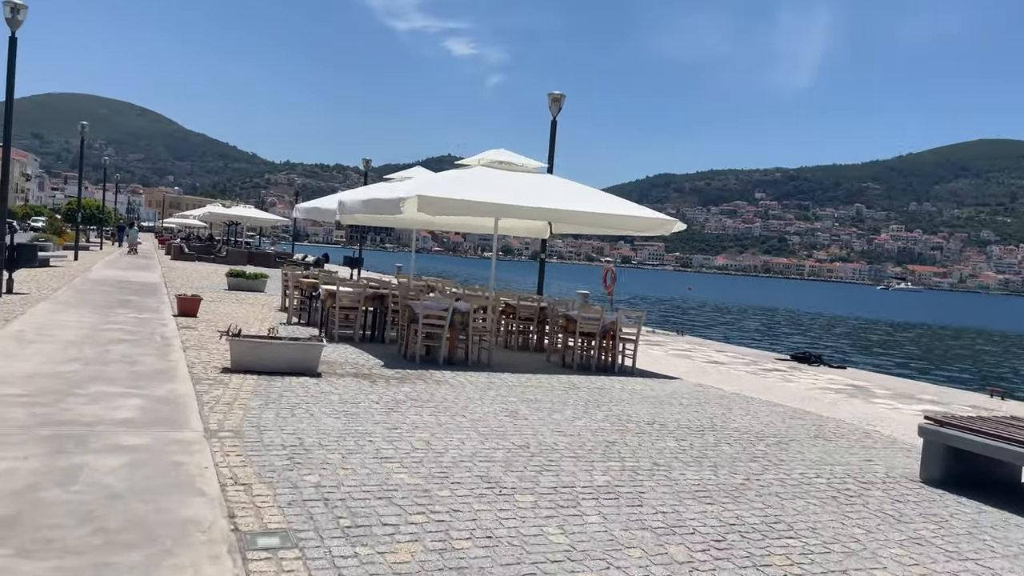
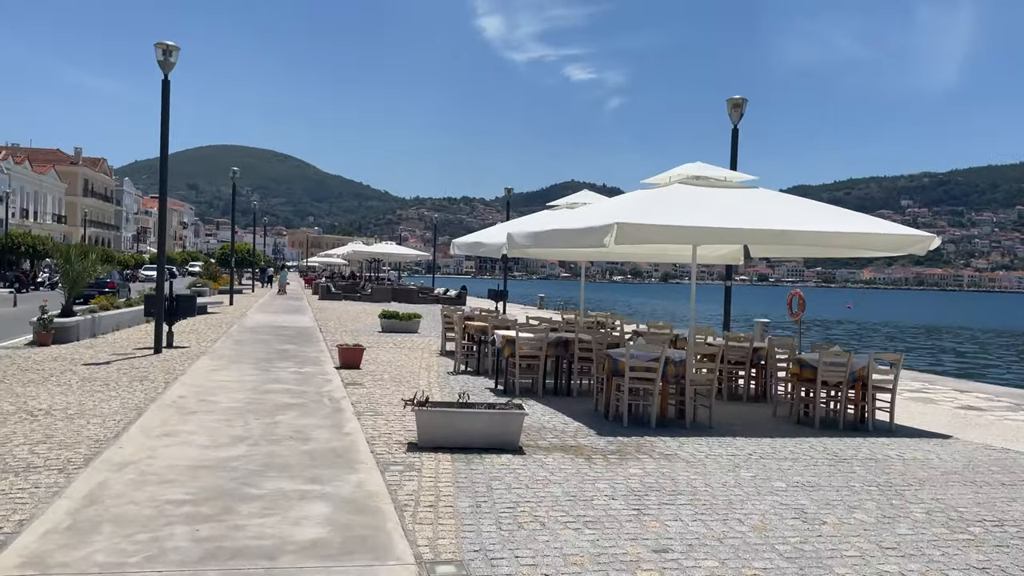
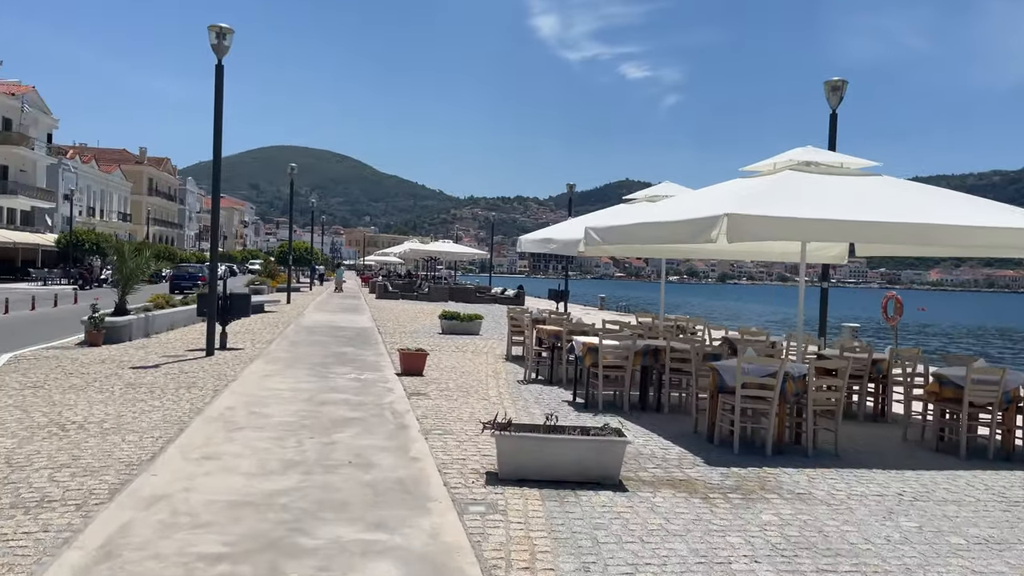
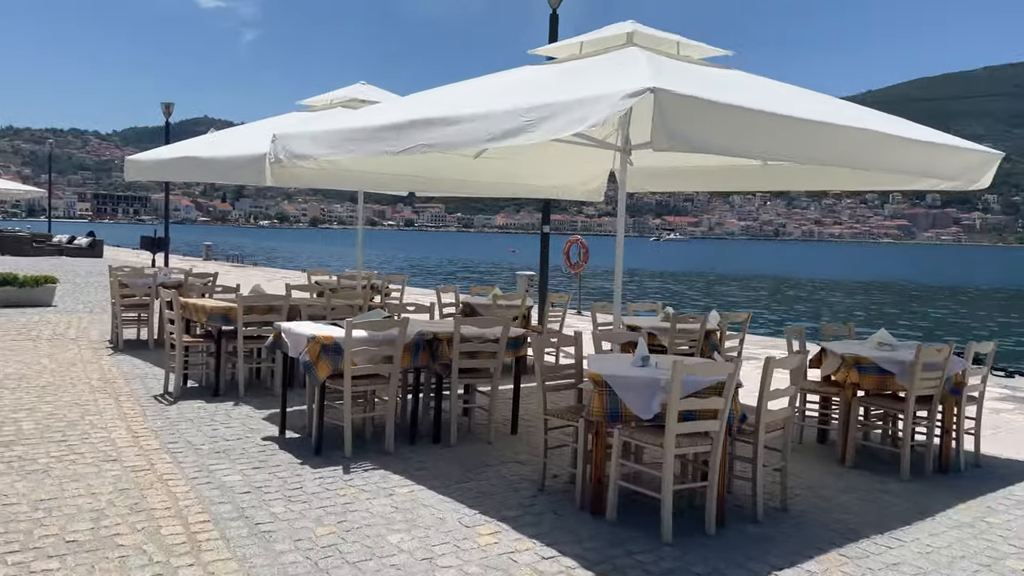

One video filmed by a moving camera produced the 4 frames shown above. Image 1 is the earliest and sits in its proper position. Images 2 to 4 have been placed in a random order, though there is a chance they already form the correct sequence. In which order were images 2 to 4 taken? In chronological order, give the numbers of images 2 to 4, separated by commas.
2, 3, 4
